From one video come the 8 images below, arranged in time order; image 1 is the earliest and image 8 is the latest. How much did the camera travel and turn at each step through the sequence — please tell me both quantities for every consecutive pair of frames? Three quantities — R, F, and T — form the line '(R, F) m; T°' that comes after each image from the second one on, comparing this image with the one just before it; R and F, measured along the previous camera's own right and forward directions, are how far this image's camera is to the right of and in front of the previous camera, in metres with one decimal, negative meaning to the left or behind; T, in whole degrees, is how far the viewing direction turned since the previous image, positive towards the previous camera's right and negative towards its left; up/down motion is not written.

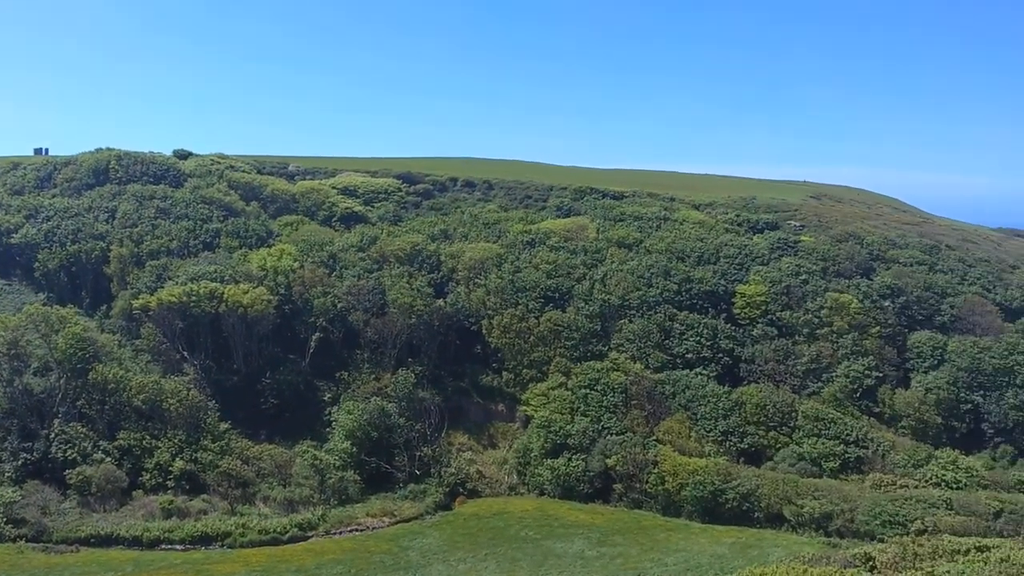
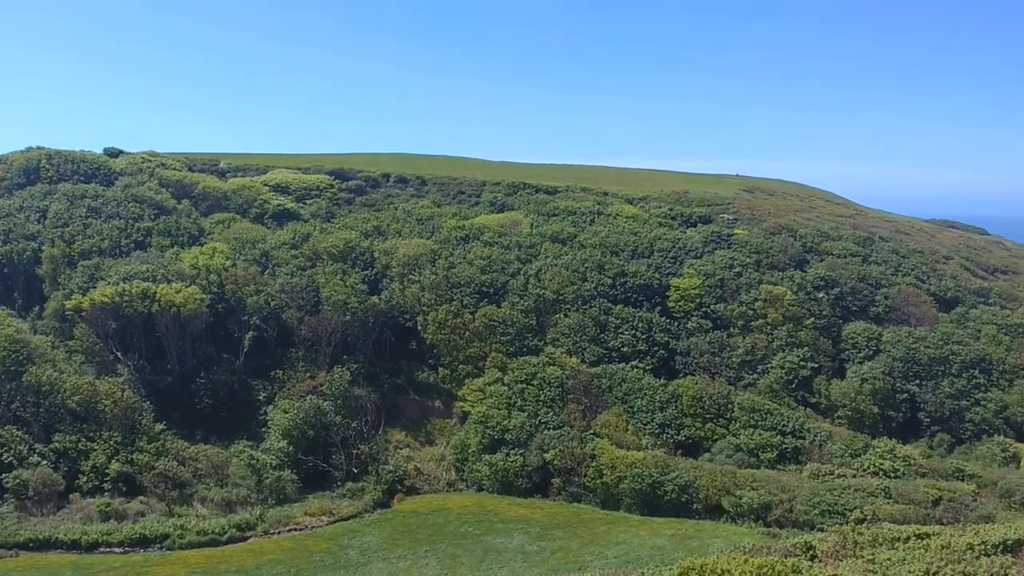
(+1.3, +0.3) m; 0°
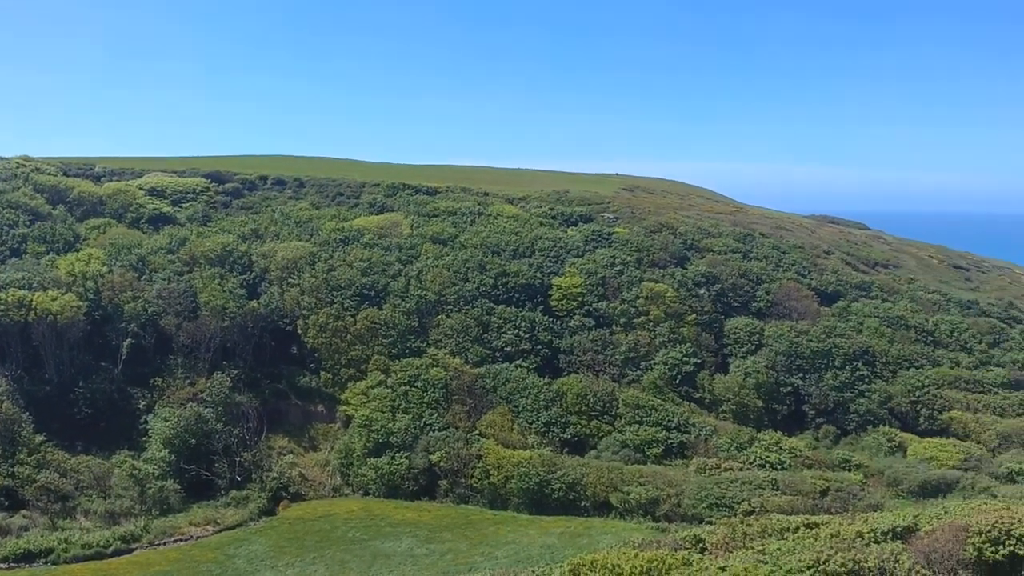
(+2.3, +0.3) m; +1°
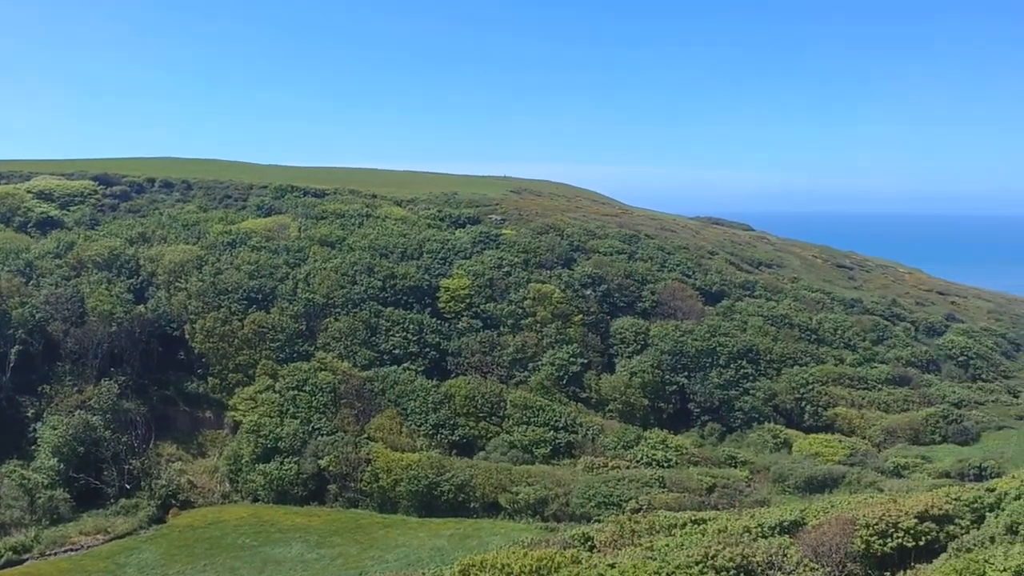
(+2.2, -0.1) m; +1°
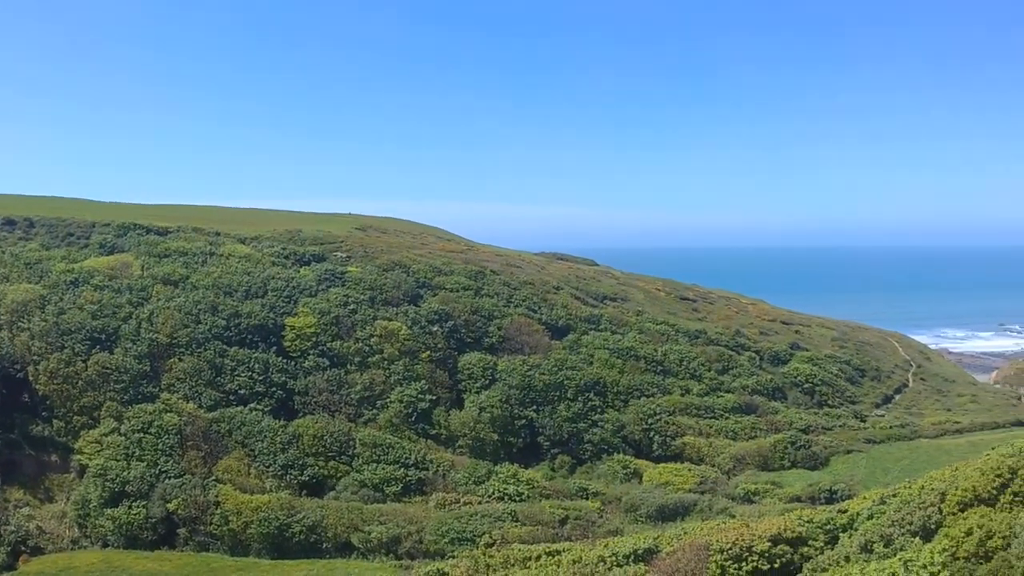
(+2.9, -0.1) m; +2°
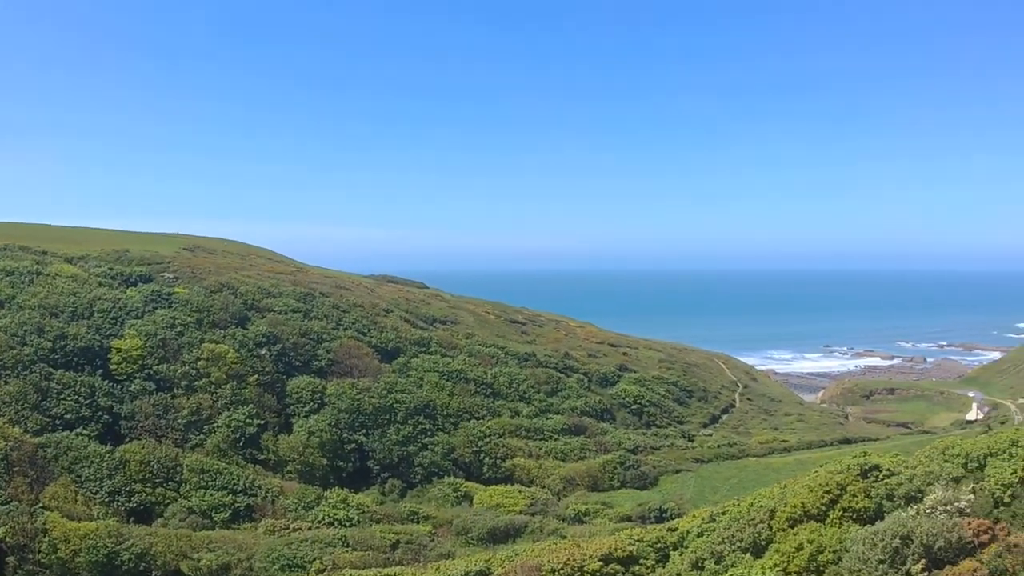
(+2.9, -0.4) m; +3°
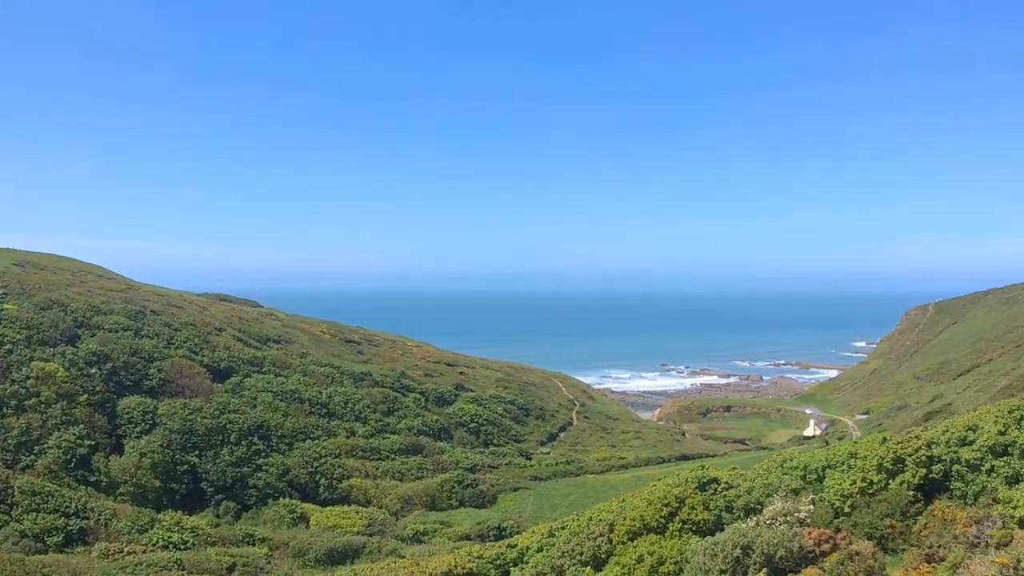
(-0.6, +0.3) m; +12°
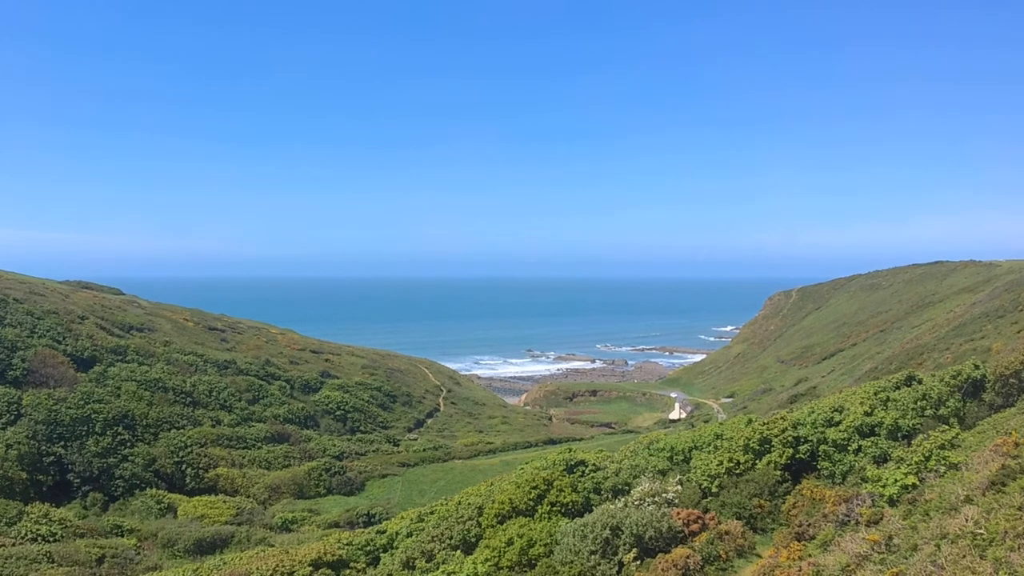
(-0.5, +0.1) m; +11°
